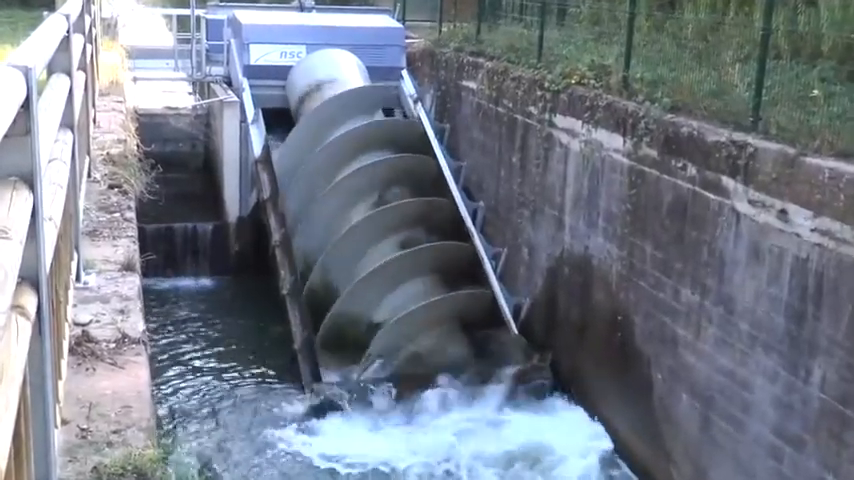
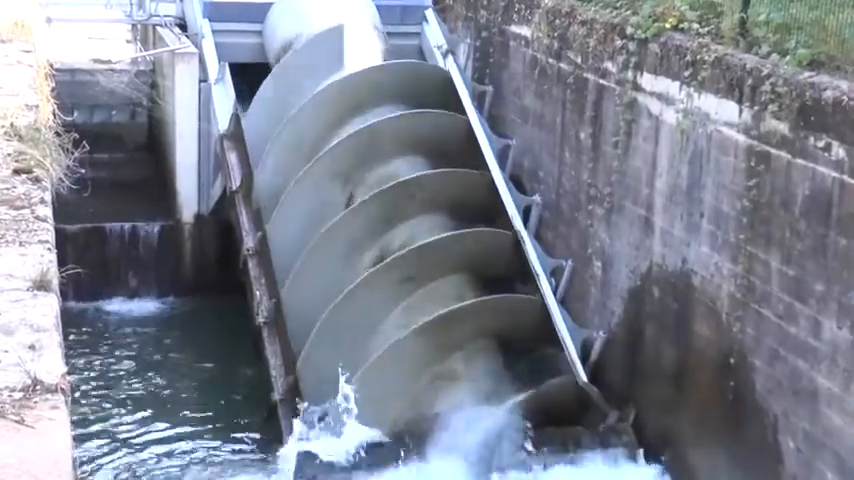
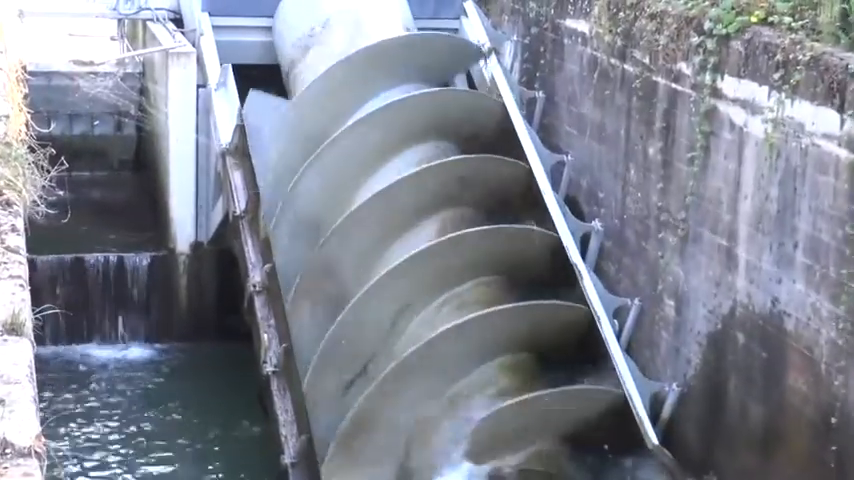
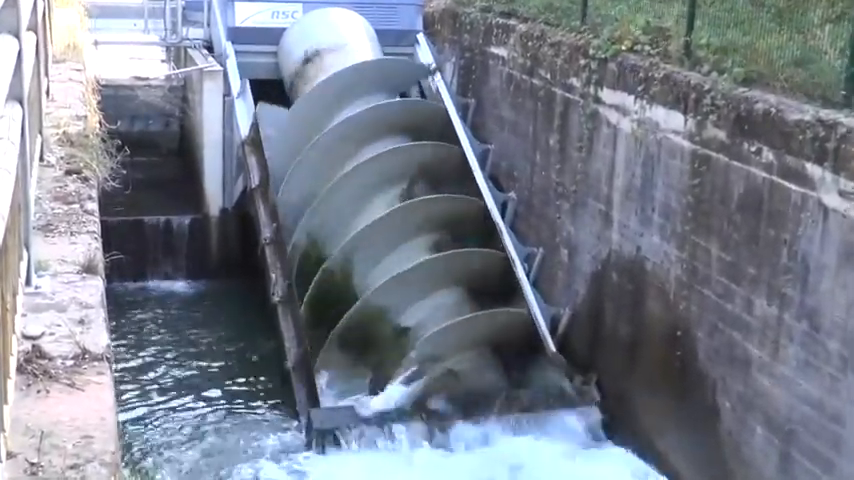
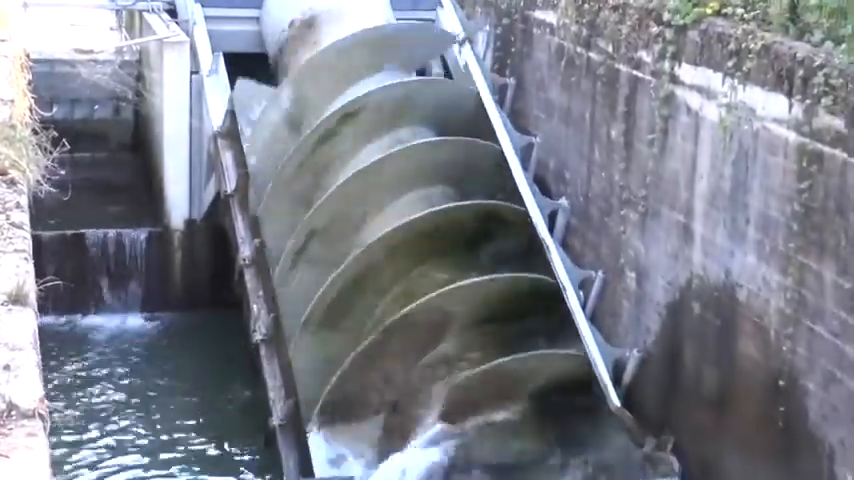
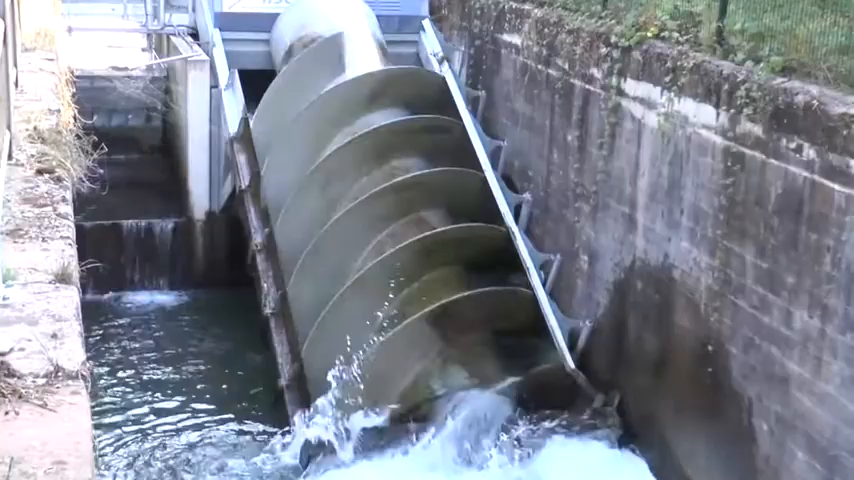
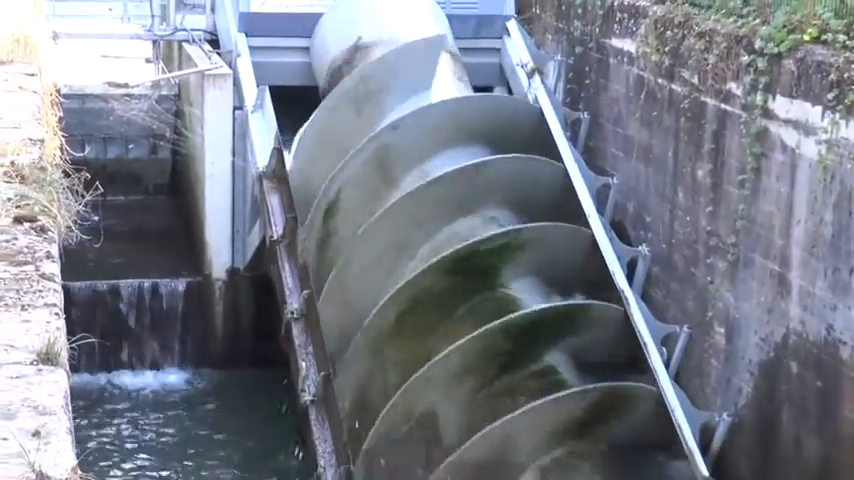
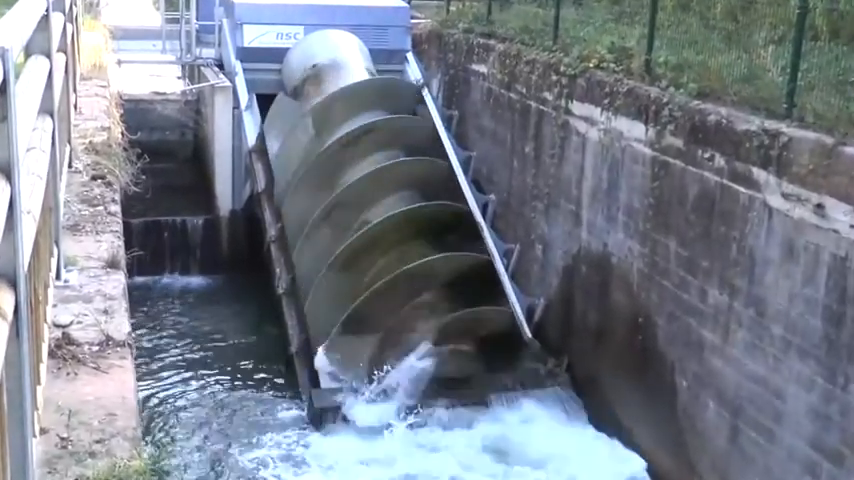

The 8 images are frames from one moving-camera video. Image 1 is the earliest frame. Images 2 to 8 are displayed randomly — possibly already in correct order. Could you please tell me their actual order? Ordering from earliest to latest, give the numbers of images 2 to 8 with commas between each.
8, 4, 6, 2, 5, 3, 7
